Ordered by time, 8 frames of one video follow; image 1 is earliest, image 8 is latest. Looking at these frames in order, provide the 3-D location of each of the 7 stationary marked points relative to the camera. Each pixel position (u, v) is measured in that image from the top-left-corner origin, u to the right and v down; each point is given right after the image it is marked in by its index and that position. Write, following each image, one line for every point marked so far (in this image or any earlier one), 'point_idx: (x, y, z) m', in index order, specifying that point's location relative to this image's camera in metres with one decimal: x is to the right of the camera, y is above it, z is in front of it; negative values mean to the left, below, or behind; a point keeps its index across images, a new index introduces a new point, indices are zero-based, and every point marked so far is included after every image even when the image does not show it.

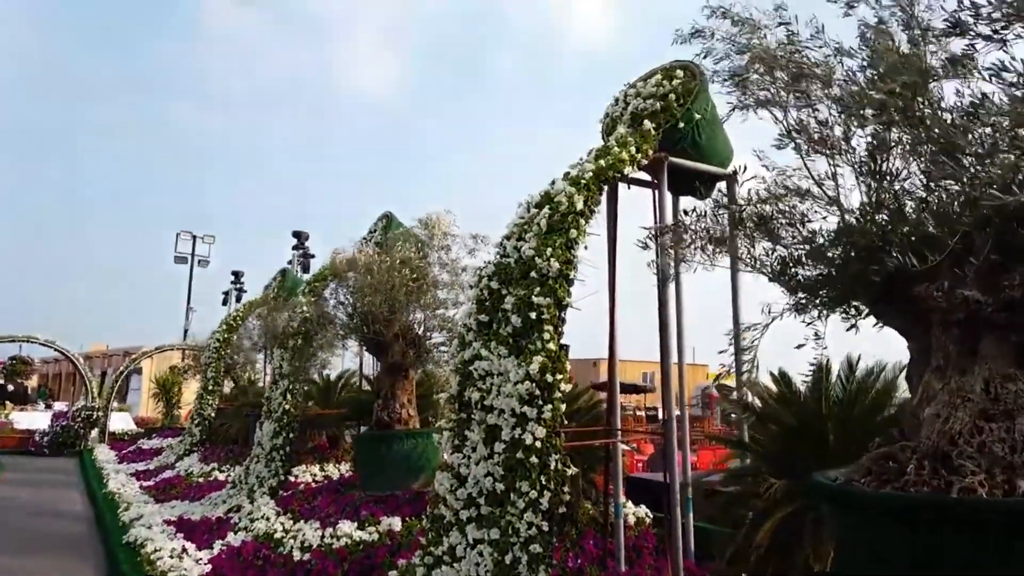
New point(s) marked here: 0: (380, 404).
0: (-1.2, -1.0, +6.7) m
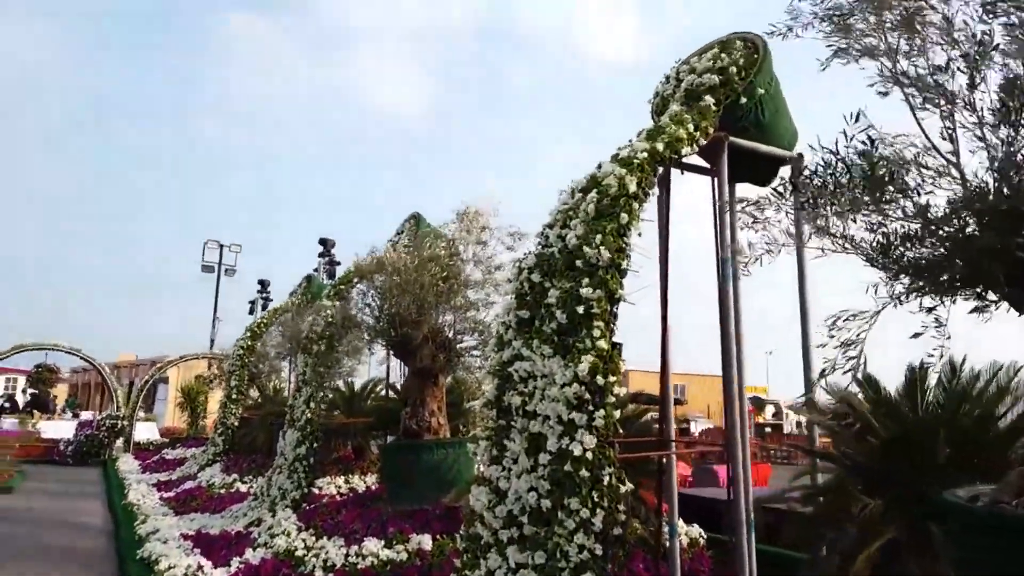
0: (-0.9, -1.0, +6.3) m
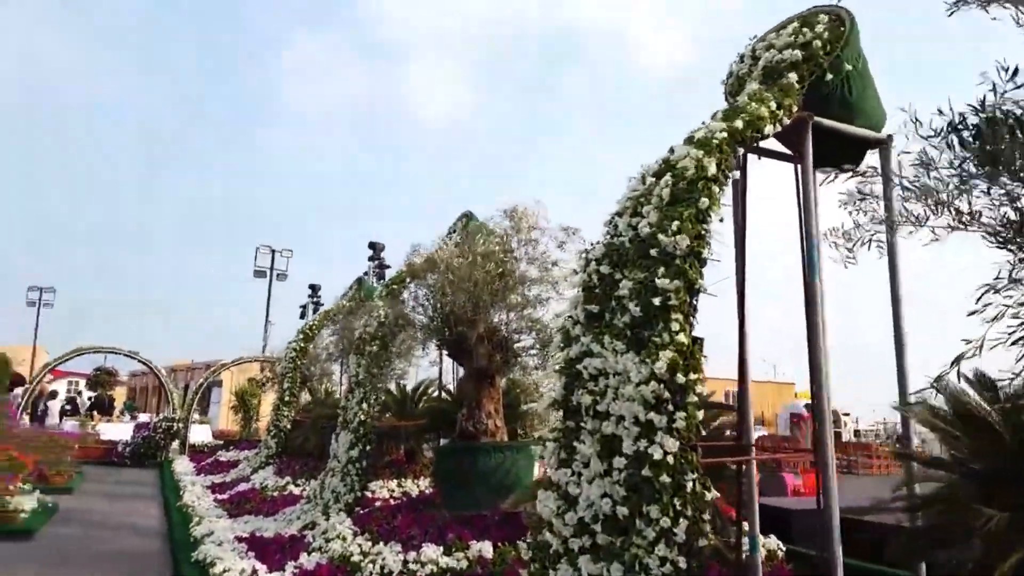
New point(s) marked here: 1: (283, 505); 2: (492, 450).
0: (-0.4, -1.0, +6.1) m
1: (-2.4, -2.3, +8.1) m
2: (-0.2, -1.2, +5.6) m
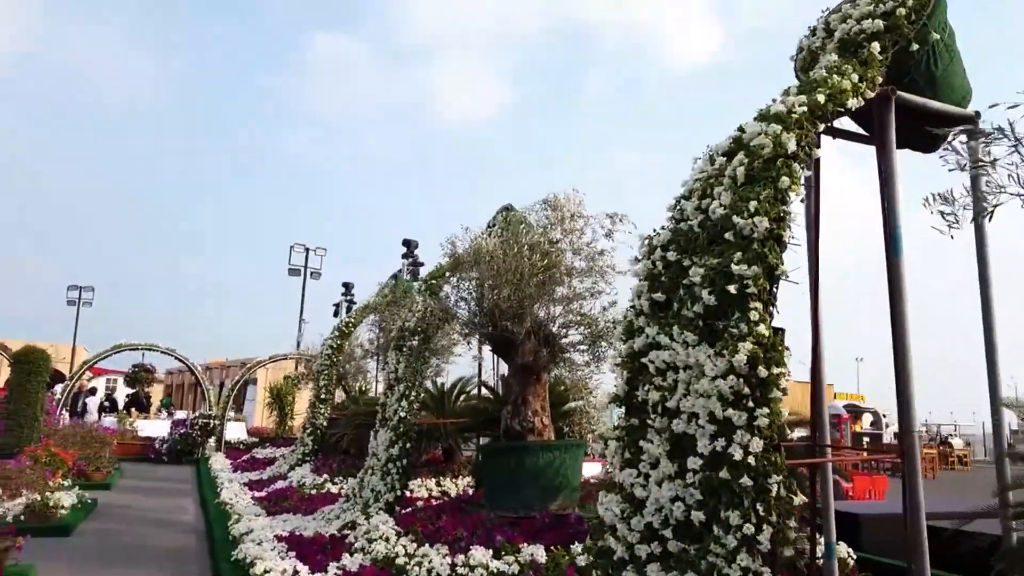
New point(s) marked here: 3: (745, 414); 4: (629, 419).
0: (0.0, -1.0, +5.9) m
1: (-2.0, -2.3, +8.0) m
2: (+0.2, -1.1, +5.4) m
3: (+0.9, -0.5, +2.8) m
4: (+0.5, -0.6, +3.3) m
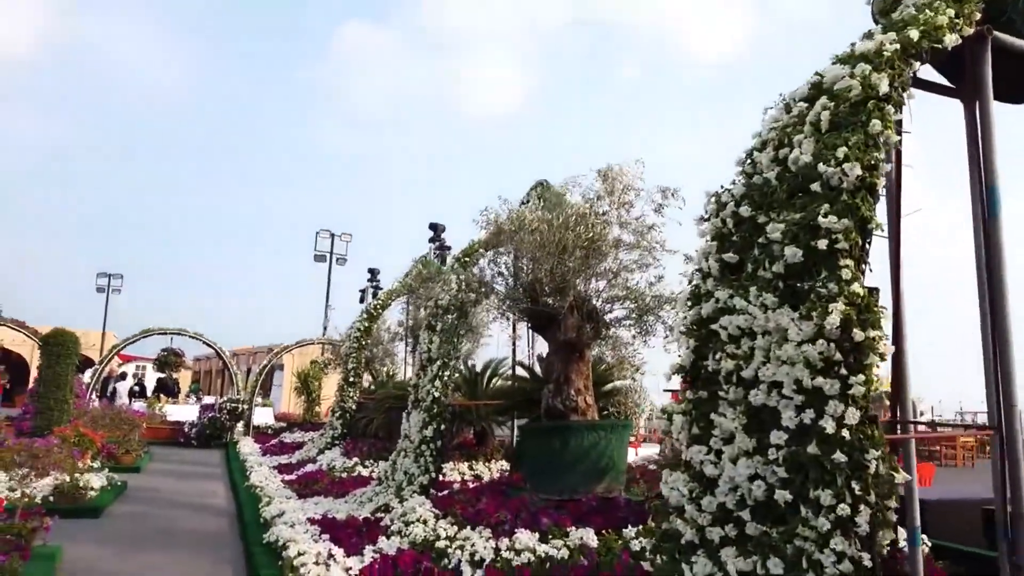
0: (+0.3, -0.8, +5.6) m
1: (-1.6, -2.0, +7.8) m
2: (+0.5, -0.9, +5.1) m
3: (+1.1, -0.3, +2.5) m
4: (+0.7, -0.4, +3.1) m
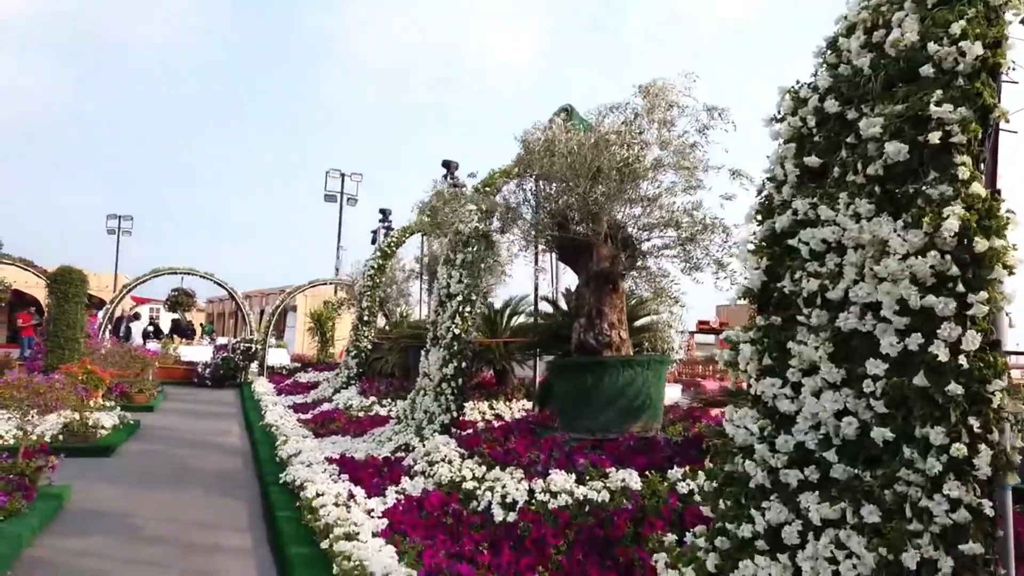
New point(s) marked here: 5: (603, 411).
0: (+0.5, -0.3, +5.2) m
1: (-1.4, -1.4, +7.5) m
2: (+0.7, -0.5, +4.7) m
3: (+1.2, 0.0, +2.1) m
4: (+0.9, -0.1, +2.7) m
5: (+0.6, -0.8, +4.8) m
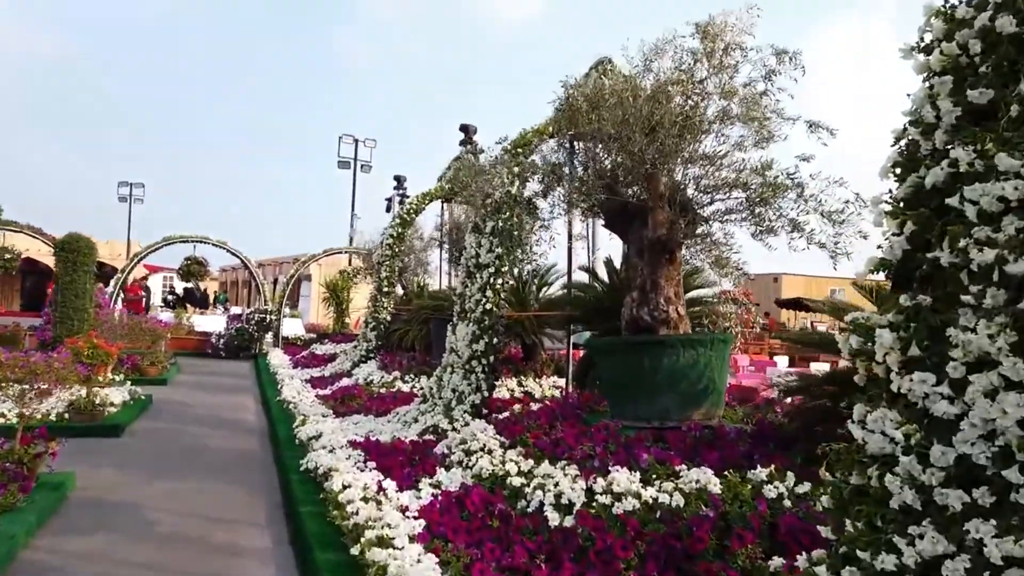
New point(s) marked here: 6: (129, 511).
0: (+0.7, -0.1, +4.7) m
1: (-1.1, -1.1, +7.1) m
2: (+0.9, -0.3, +4.2) m
3: (+1.5, 0.0, +1.6) m
4: (+1.1, 0.0, +2.1) m
5: (+0.8, -0.6, +4.3) m
6: (-2.2, -1.3, +4.4) m
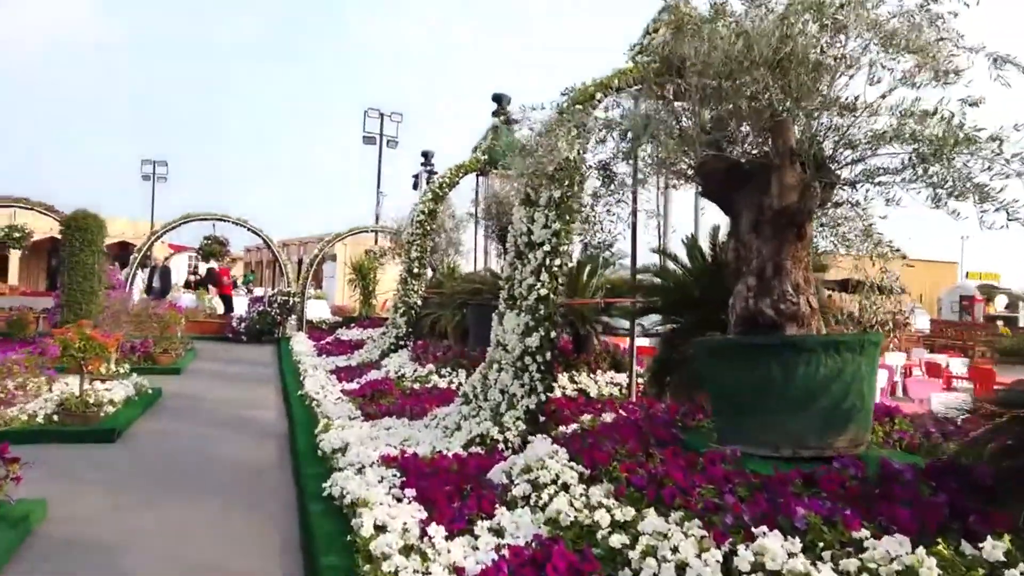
0: (+1.1, 0.0, +3.7) m
1: (-0.6, -0.9, +6.1) m
2: (+1.3, -0.2, +3.2) m
3: (+1.7, 0.0, +0.5) m
4: (+1.4, 0.0, +1.1) m
5: (+1.2, -0.5, +3.2) m
6: (-1.9, -1.2, +3.5) m
